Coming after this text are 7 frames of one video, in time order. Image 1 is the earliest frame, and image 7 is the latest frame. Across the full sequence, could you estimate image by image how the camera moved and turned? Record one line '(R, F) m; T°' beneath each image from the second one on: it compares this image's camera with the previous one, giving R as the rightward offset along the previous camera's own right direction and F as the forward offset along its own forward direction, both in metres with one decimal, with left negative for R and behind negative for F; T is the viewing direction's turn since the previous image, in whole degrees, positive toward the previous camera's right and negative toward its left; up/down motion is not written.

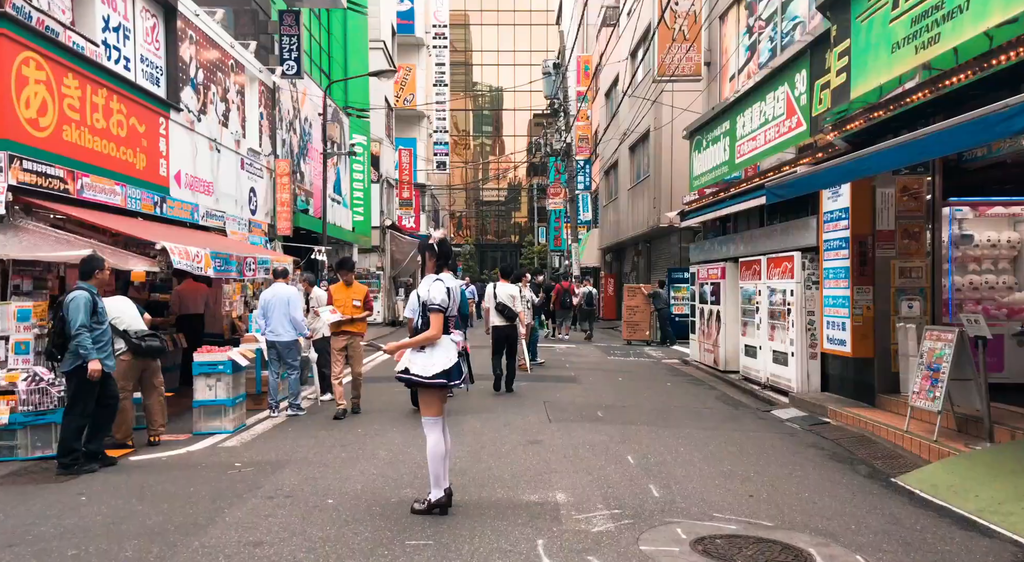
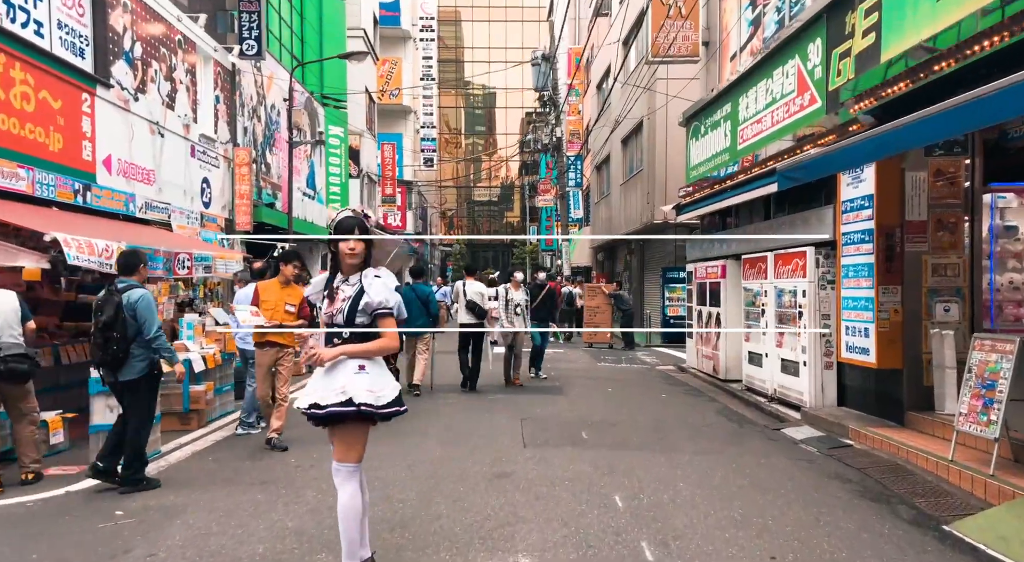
(+0.2, +1.3) m; +1°
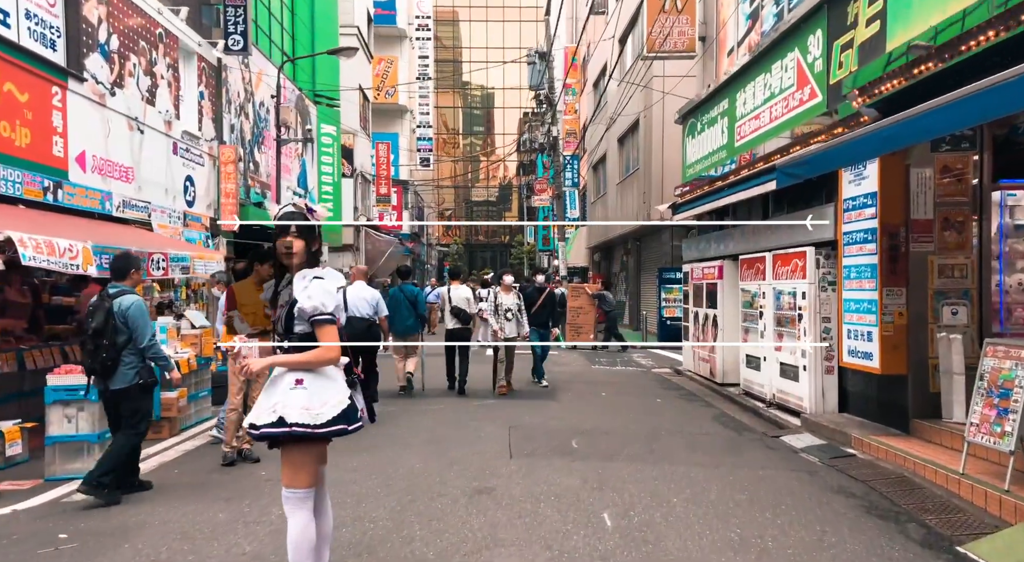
(+0.1, +0.4) m; 0°
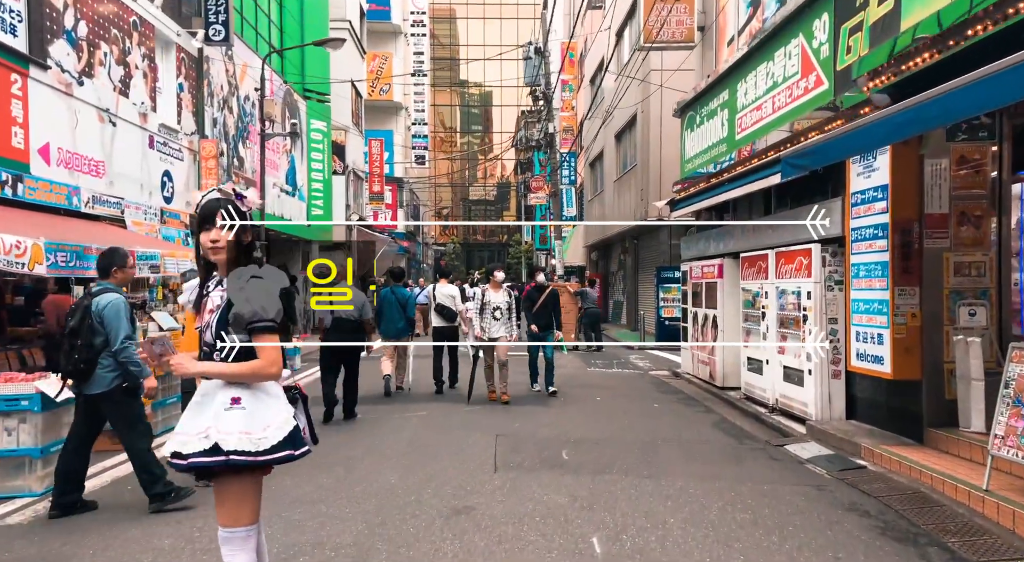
(+0.1, +0.5) m; 0°
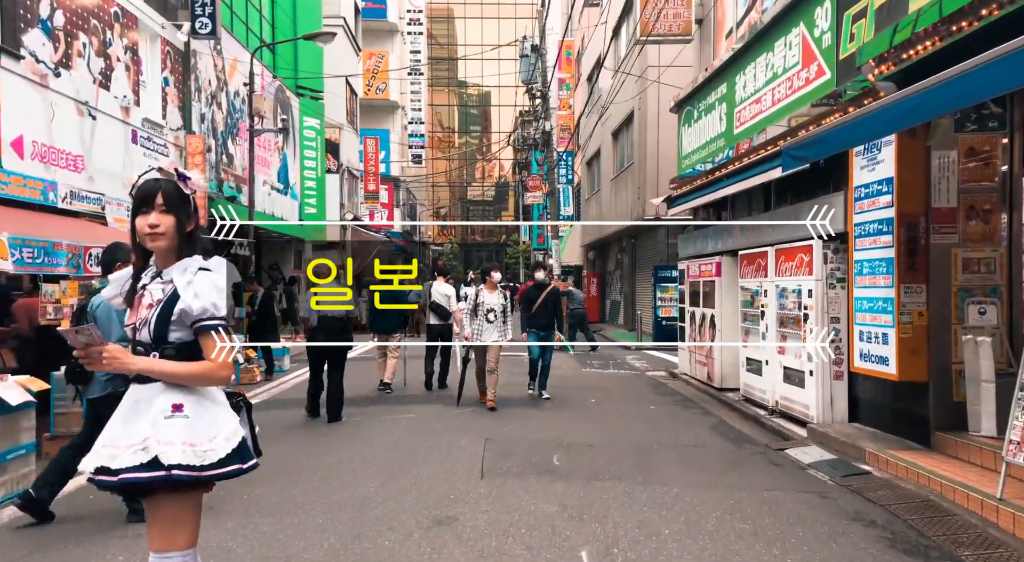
(+0.1, +0.3) m; 0°
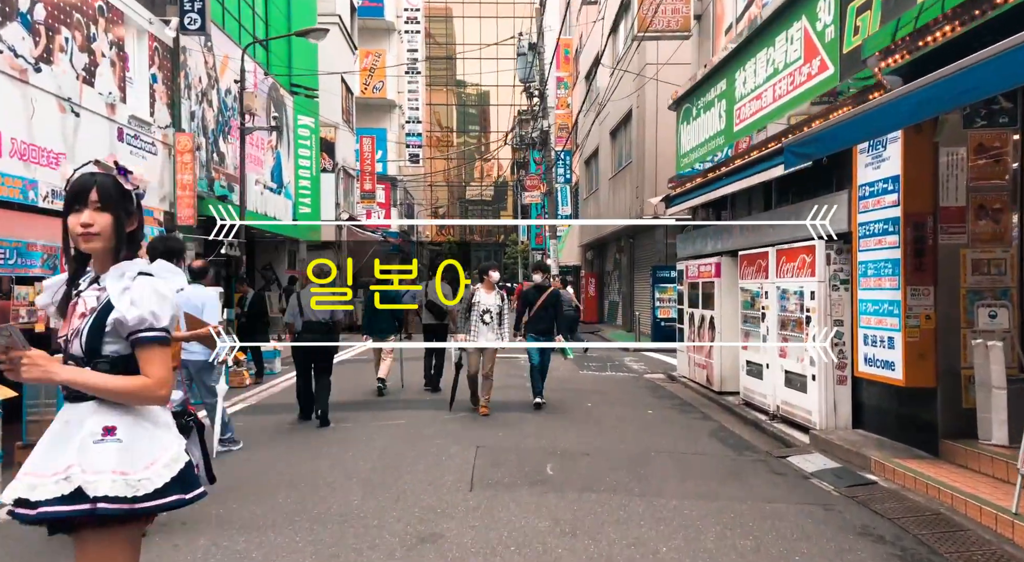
(+0.1, +0.3) m; 0°
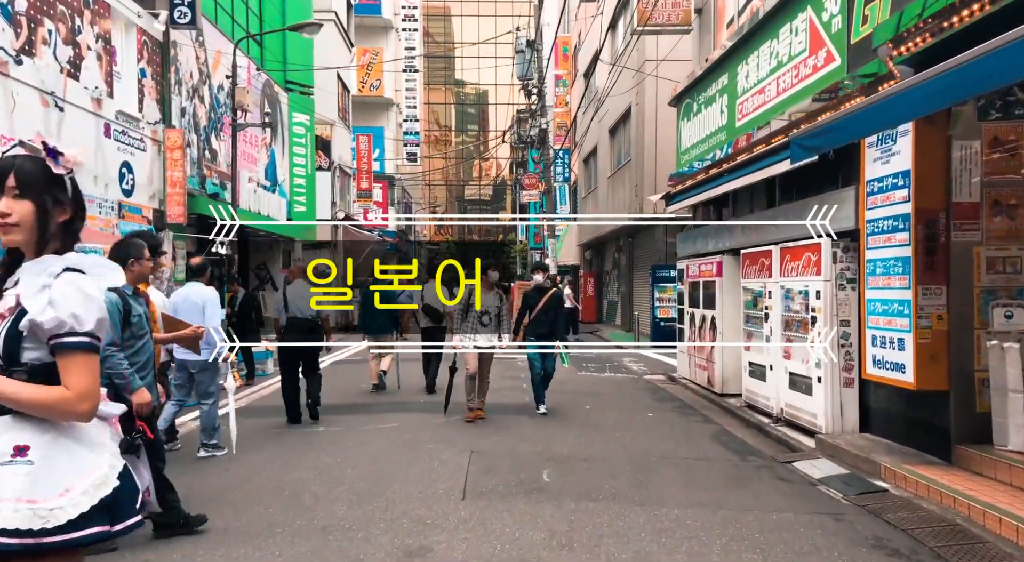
(0.0, +0.3) m; 0°
